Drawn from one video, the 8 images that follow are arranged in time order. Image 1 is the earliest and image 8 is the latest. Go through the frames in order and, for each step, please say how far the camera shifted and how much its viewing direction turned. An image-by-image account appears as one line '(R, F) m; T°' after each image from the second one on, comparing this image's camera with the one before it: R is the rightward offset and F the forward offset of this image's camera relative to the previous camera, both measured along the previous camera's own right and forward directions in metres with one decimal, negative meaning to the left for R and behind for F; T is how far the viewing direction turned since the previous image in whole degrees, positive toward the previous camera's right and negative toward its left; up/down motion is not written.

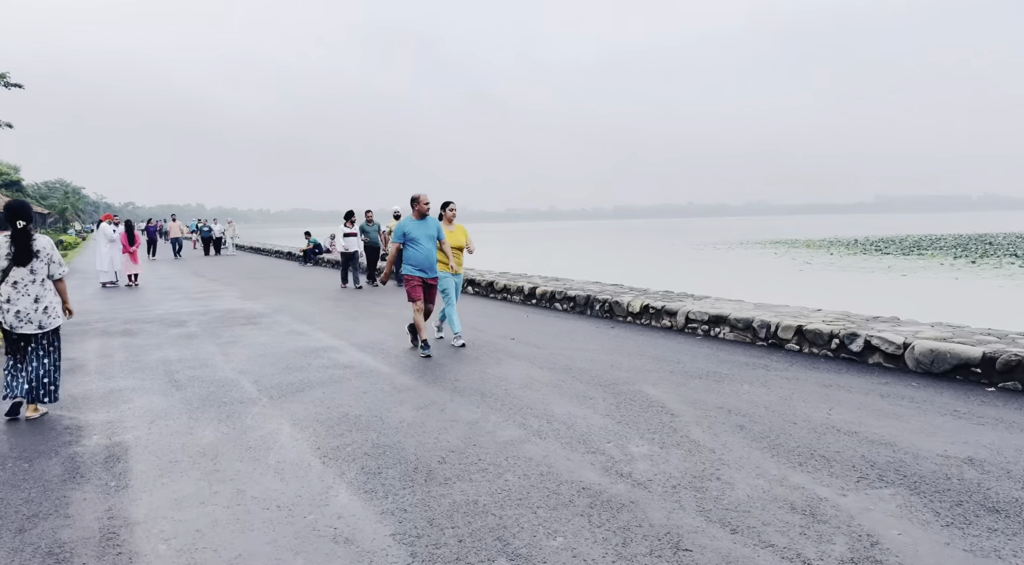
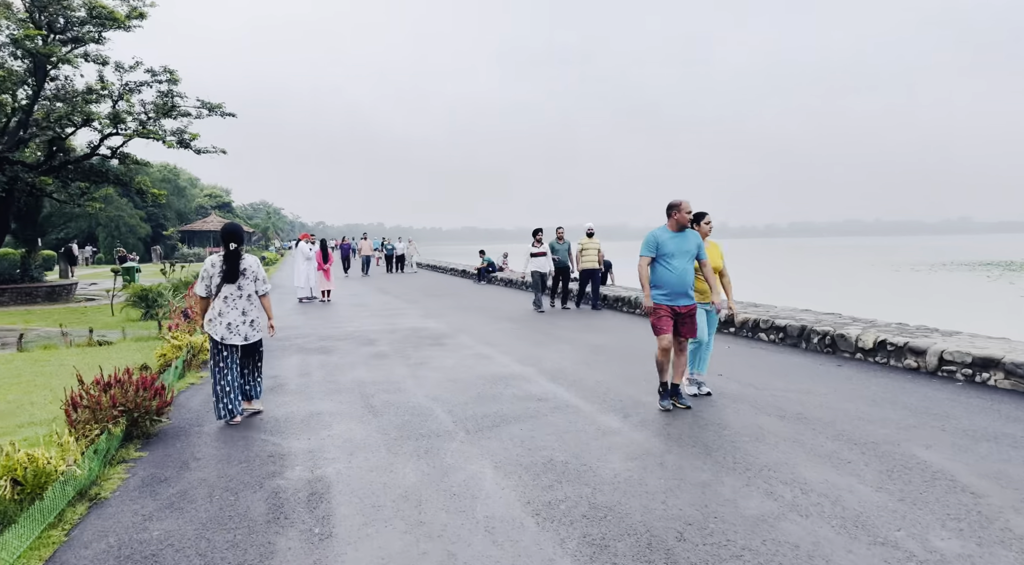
(-0.3, +0.5) m; -12°
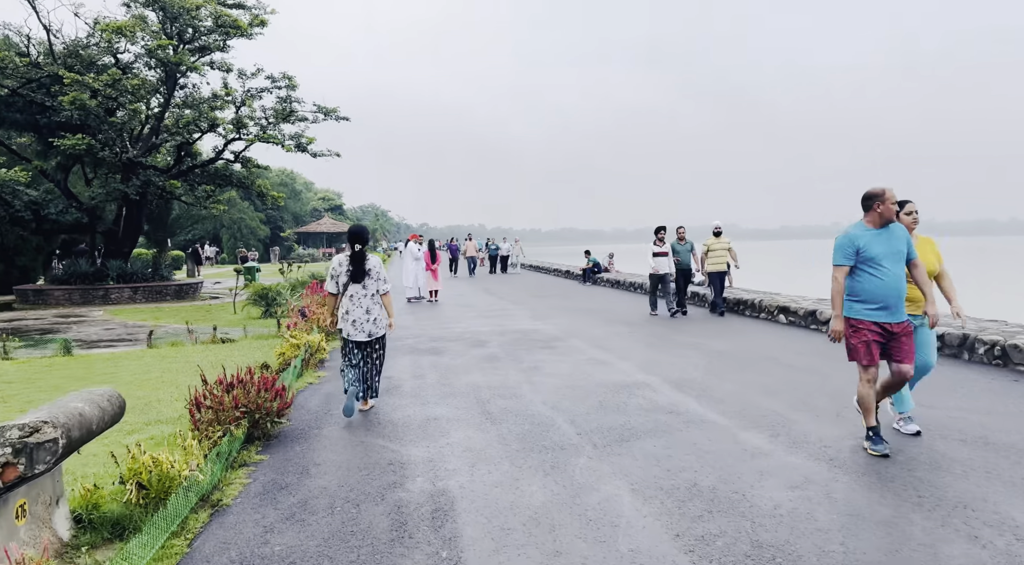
(-0.2, +0.3) m; -7°
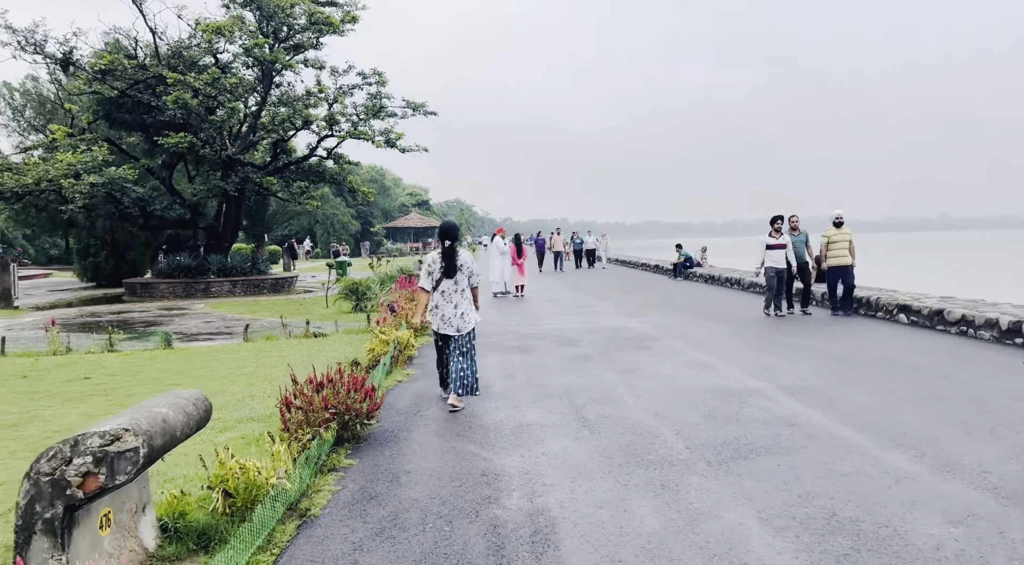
(-0.1, +0.4) m; -6°
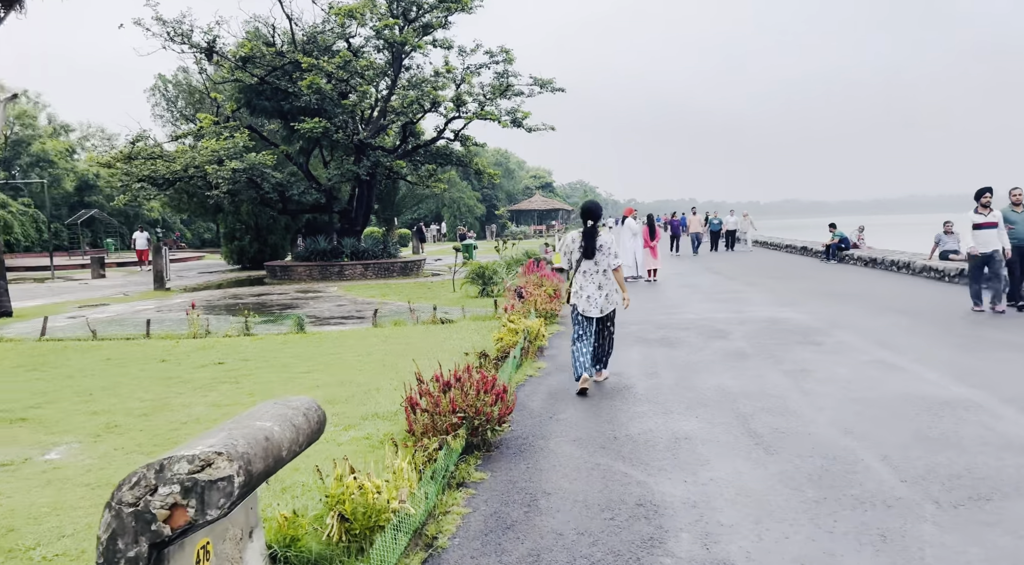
(-0.2, +0.8) m; -9°
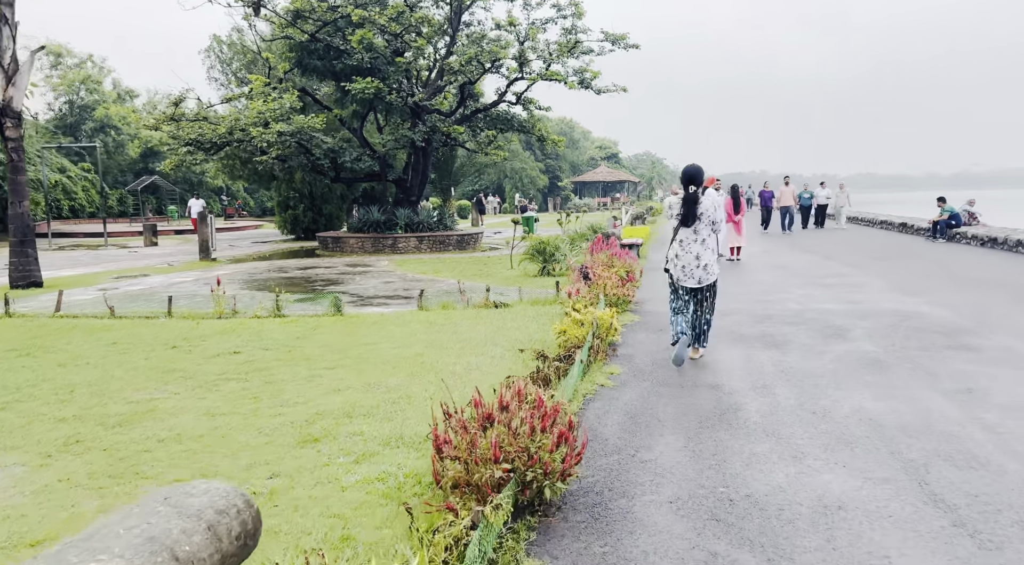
(-0.1, +1.7) m; -4°
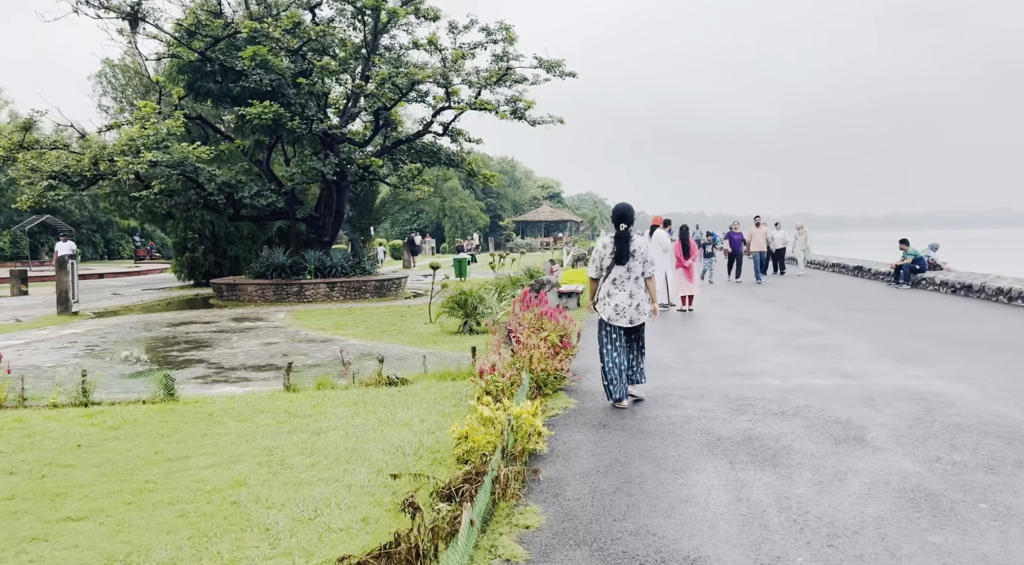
(+0.5, +2.6) m; +4°
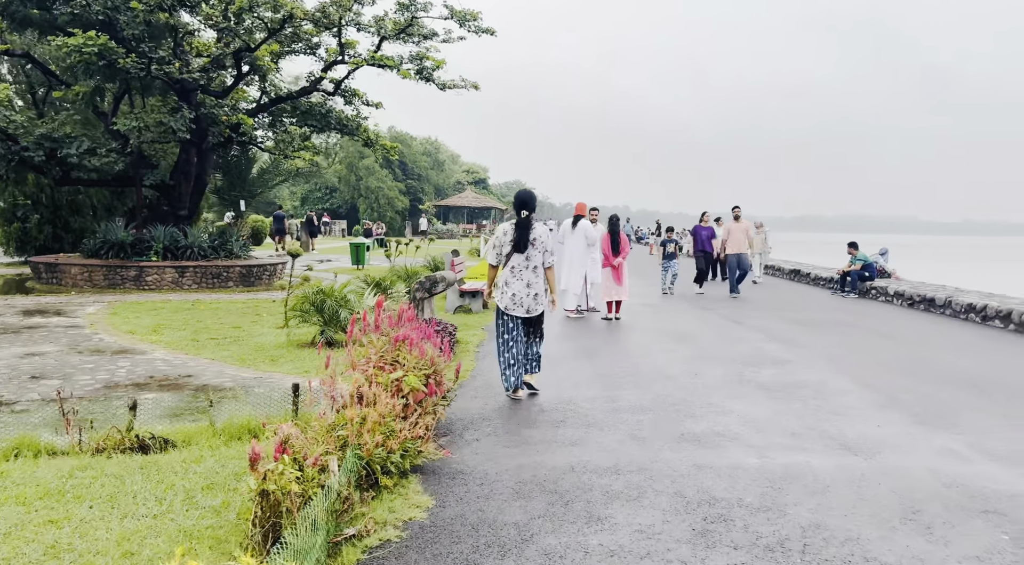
(+0.6, +3.1) m; +5°
